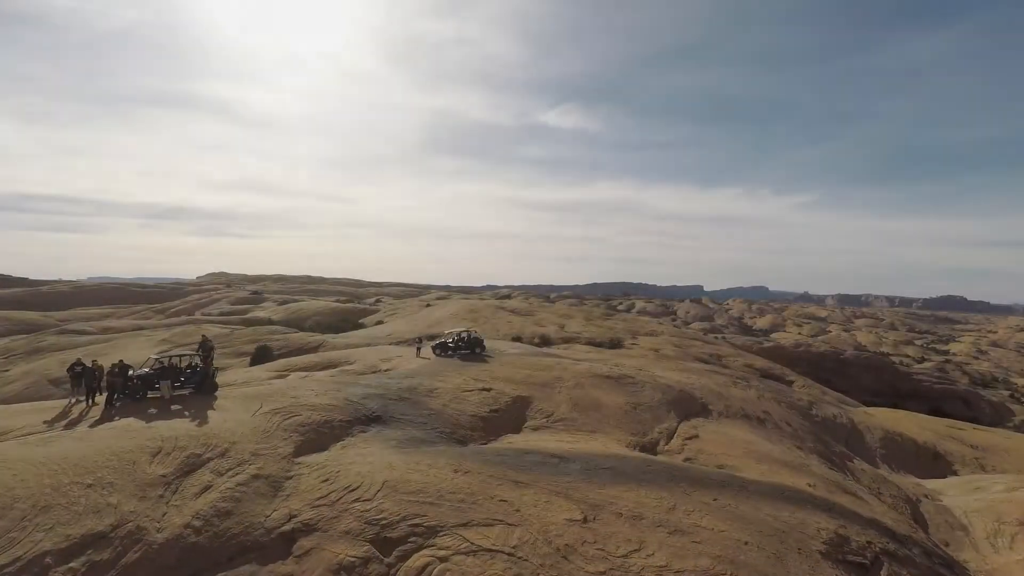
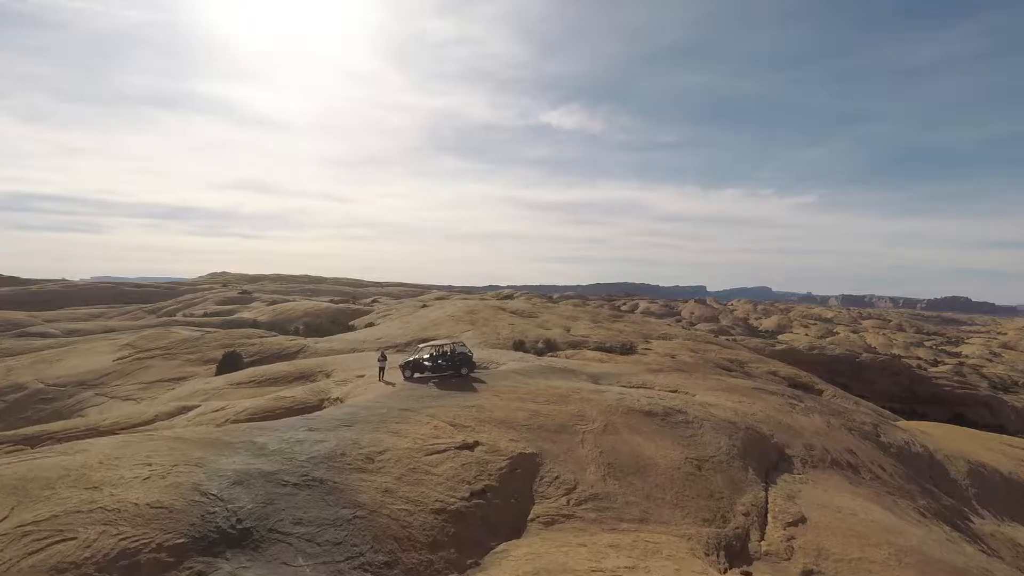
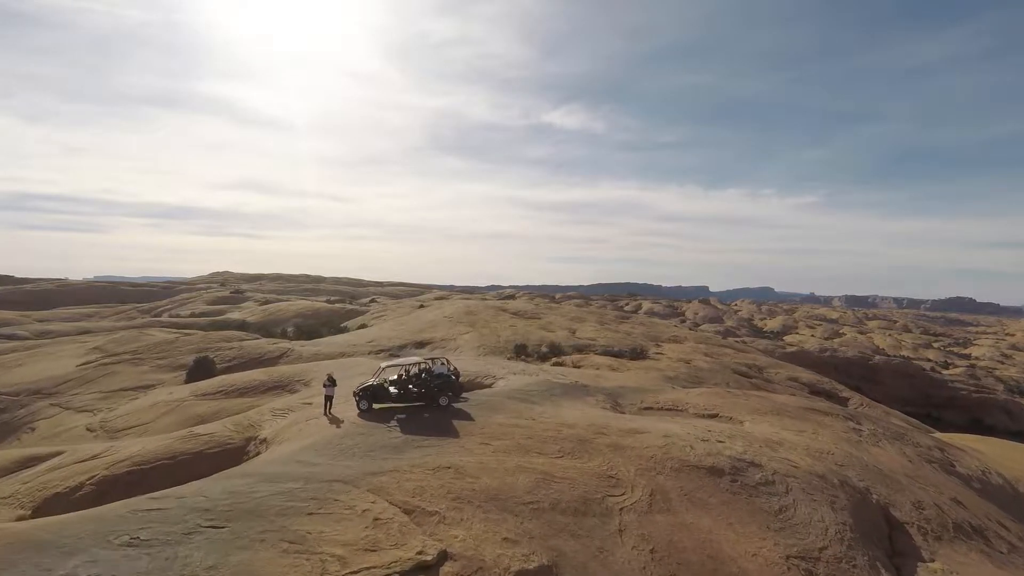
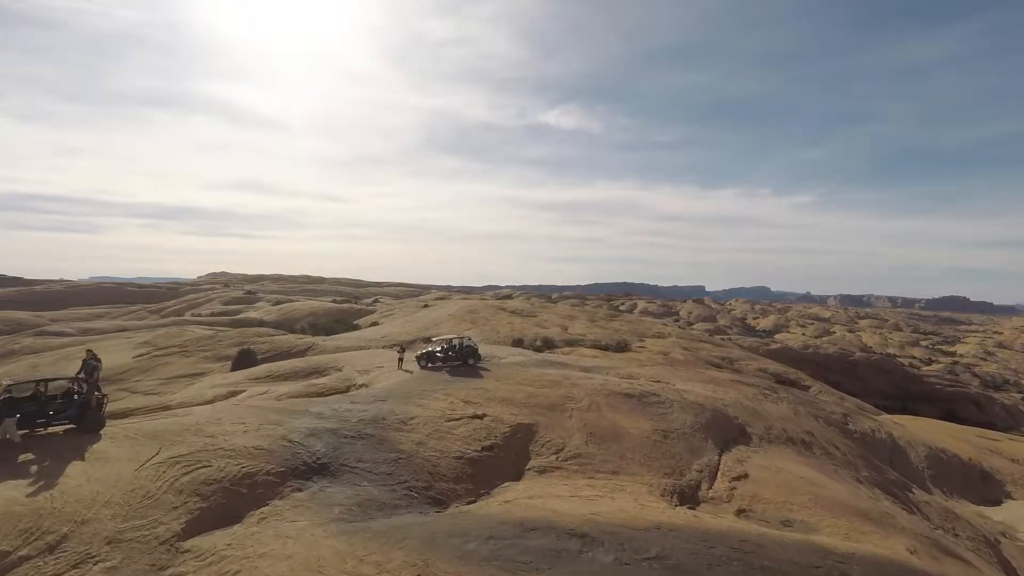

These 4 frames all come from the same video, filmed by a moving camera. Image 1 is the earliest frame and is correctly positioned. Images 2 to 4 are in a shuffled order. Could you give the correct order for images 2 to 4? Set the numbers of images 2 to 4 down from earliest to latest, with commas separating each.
4, 2, 3
